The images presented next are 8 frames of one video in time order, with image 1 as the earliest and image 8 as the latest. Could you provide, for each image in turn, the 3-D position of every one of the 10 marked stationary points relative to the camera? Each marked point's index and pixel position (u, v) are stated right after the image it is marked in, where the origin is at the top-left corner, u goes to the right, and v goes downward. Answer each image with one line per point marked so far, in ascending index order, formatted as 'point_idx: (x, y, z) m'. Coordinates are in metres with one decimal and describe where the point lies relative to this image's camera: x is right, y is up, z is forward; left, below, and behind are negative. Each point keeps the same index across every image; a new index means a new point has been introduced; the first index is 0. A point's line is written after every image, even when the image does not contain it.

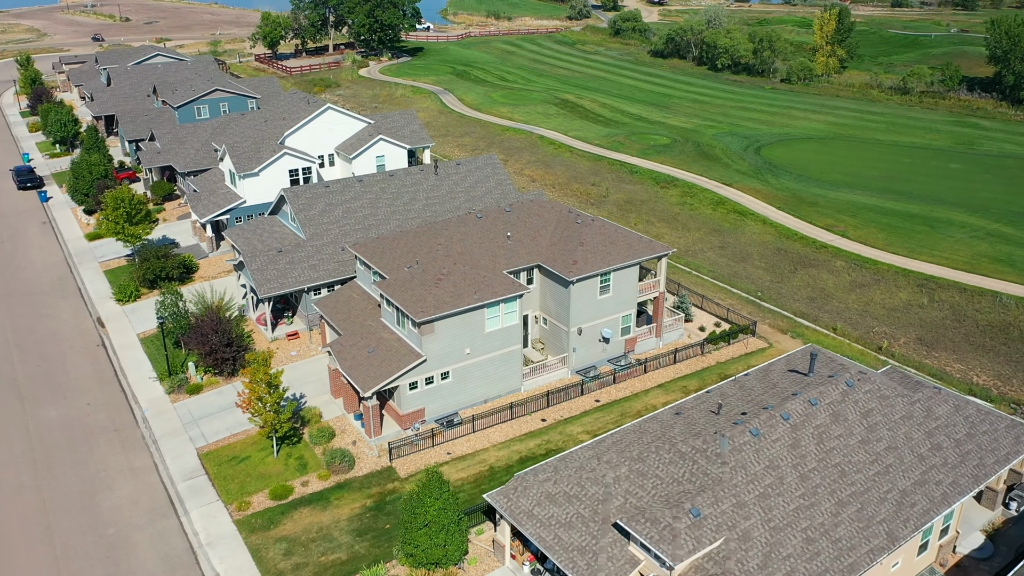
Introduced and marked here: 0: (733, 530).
0: (+5.2, -5.7, +19.4) m
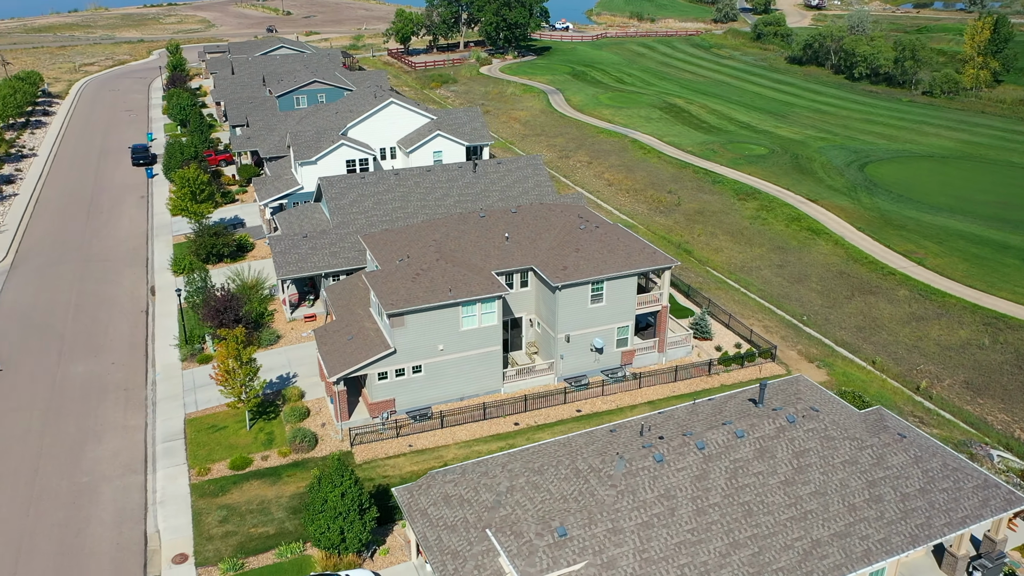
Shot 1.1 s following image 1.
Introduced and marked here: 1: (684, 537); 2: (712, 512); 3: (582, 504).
0: (+1.9, -6.1, +18.7) m
1: (+4.0, -5.9, +19.3) m
2: (+4.9, -5.4, +19.9) m
3: (+1.6, -5.3, +19.8) m
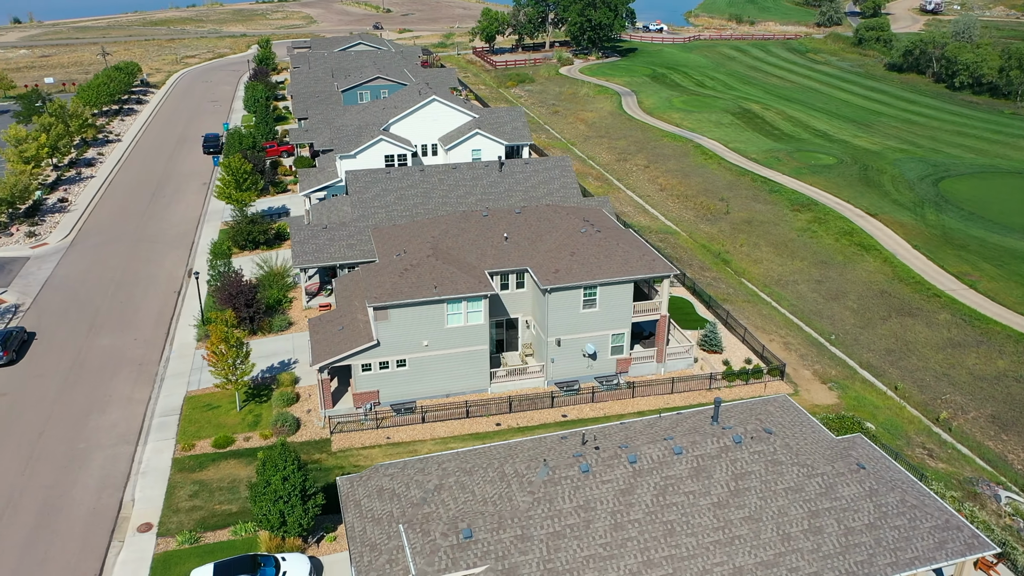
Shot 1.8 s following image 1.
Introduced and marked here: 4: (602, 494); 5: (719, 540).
0: (-0.3, -6.1, +18.5) m
1: (+1.9, -6.0, +18.9) m
2: (+2.8, -5.7, +19.4) m
3: (-0.4, -5.3, +19.7) m
4: (+2.1, -5.0, +19.9) m
5: (+4.9, -6.0, +19.5) m
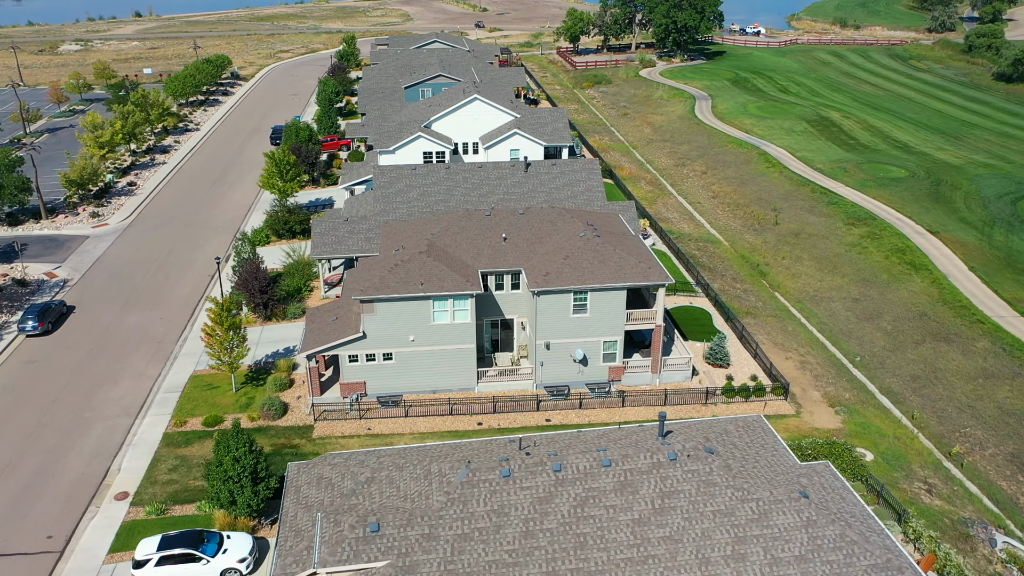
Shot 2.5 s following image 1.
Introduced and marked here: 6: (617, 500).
0: (-2.5, -6.1, +18.6) m
1: (-0.3, -6.1, +18.8) m
2: (+0.7, -5.8, +19.1) m
3: (-2.4, -5.3, +19.8) m
4: (+0.1, -5.1, +19.7) m
5: (+2.8, -6.2, +18.9) m
6: (+2.5, -5.1, +19.9) m
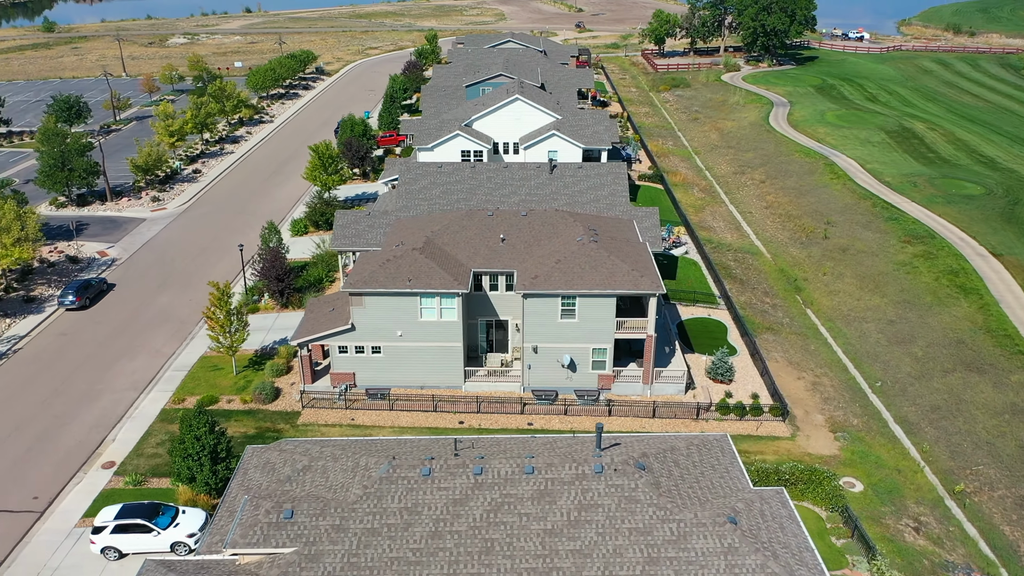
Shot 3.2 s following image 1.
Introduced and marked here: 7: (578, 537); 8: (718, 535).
0: (-4.7, -6.0, +19.0) m
1: (-2.5, -6.1, +18.9) m
2: (-1.5, -5.8, +19.1) m
3: (-4.5, -5.1, +20.1) m
4: (-1.9, -5.1, +19.8) m
5: (+0.6, -6.4, +18.7) m
6: (+0.5, -5.3, +19.6) m
7: (+1.5, -5.8, +19.2) m
8: (+4.8, -5.8, +19.3) m
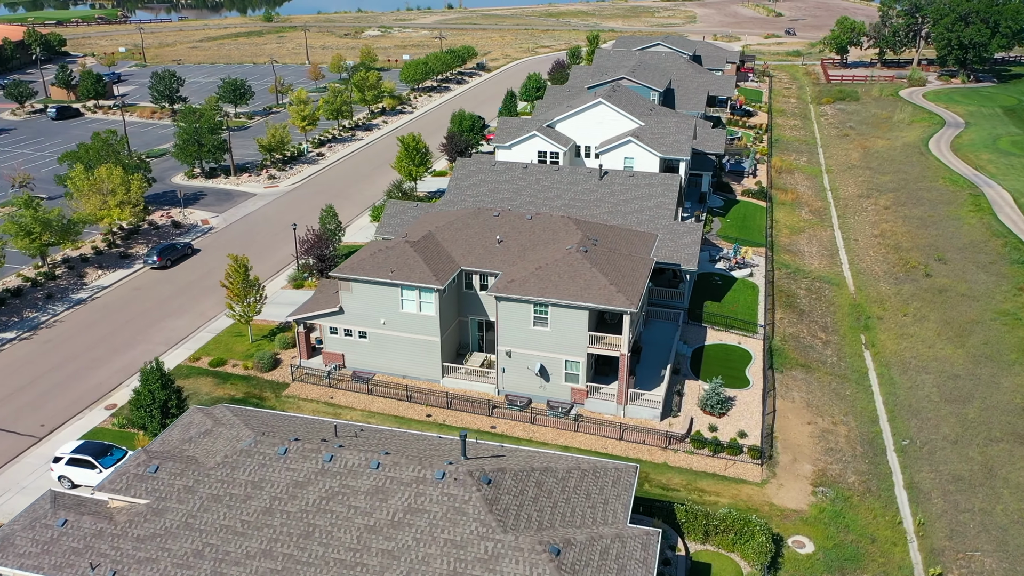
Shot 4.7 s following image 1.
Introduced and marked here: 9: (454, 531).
0: (-8.9, -5.3, +20.6) m
1: (-6.8, -5.7, +19.9) m
2: (-5.7, -5.6, +19.9) m
3: (-8.2, -4.6, +21.6) m
4: (-5.9, -4.8, +20.6) m
5: (-3.9, -6.3, +19.0) m
6: (-3.6, -5.2, +19.9) m
7: (-2.8, -5.9, +19.2) m
8: (+0.4, -6.2, +18.5) m
9: (-1.3, -5.7, +19.2) m
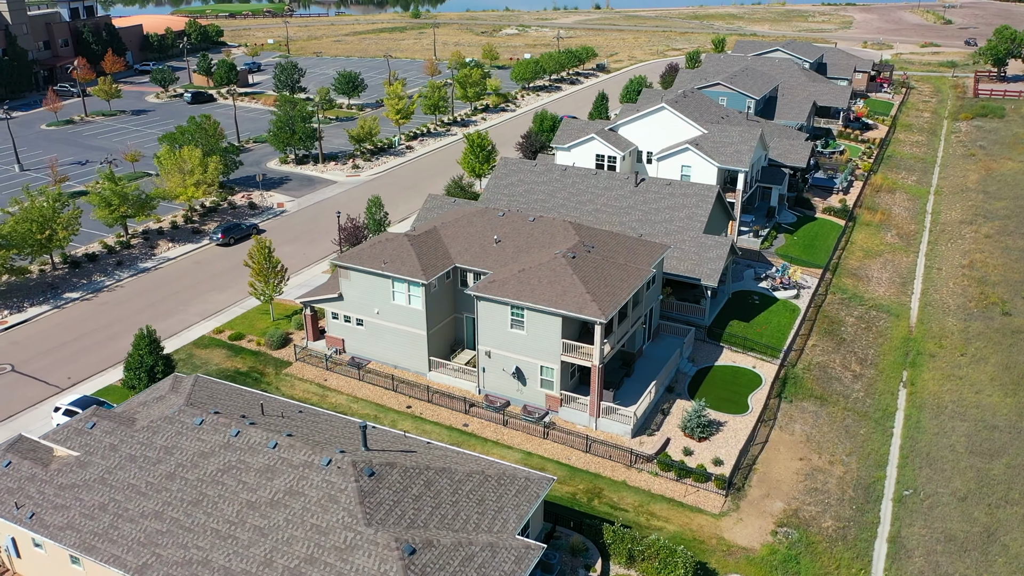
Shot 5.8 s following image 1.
0: (-11.6, -4.5, +22.4) m
1: (-9.7, -5.1, +21.4) m
2: (-8.7, -5.0, +21.1) m
3: (-10.8, -3.8, +23.3) m
4: (-8.6, -4.2, +21.9) m
5: (-7.1, -5.9, +19.9) m
6: (-6.6, -4.8, +20.8) m
7: (-5.9, -5.6, +19.9) m
8: (-2.9, -6.1, +18.6) m
9: (-4.5, -5.5, +19.6) m
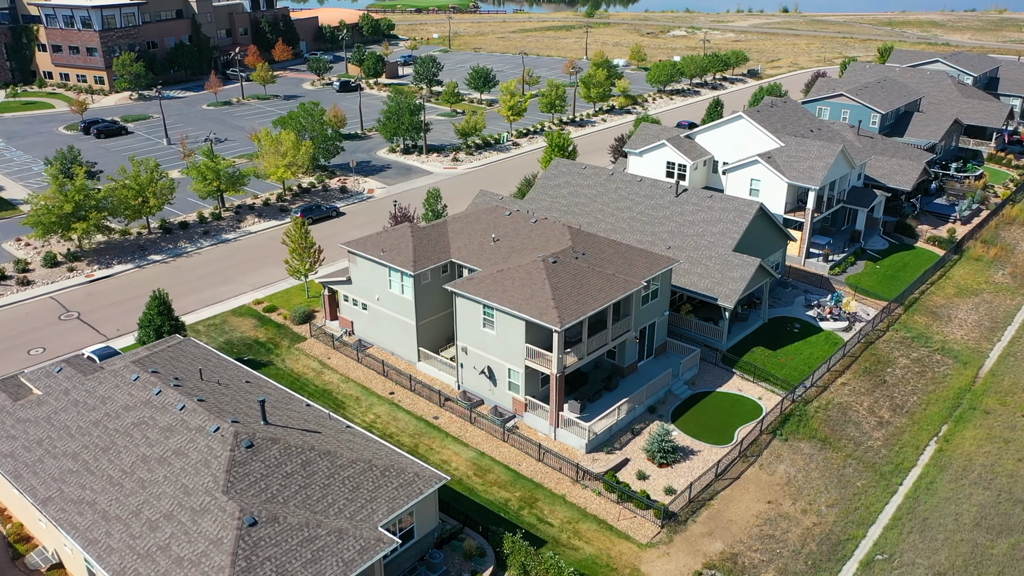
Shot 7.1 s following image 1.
0: (-14.3, -3.3, +25.2) m
1: (-12.7, -4.0, +23.8) m
2: (-11.8, -4.0, +23.3) m
3: (-13.2, -2.7, +25.8) m
4: (-11.5, -3.3, +24.0) m
5: (-10.6, -5.0, +21.8) m
6: (-9.8, -4.0, +22.5) m
7: (-9.4, -4.8, +21.5) m
8: (-6.9, -5.7, +19.6) m
9: (-8.1, -4.9, +20.9) m
